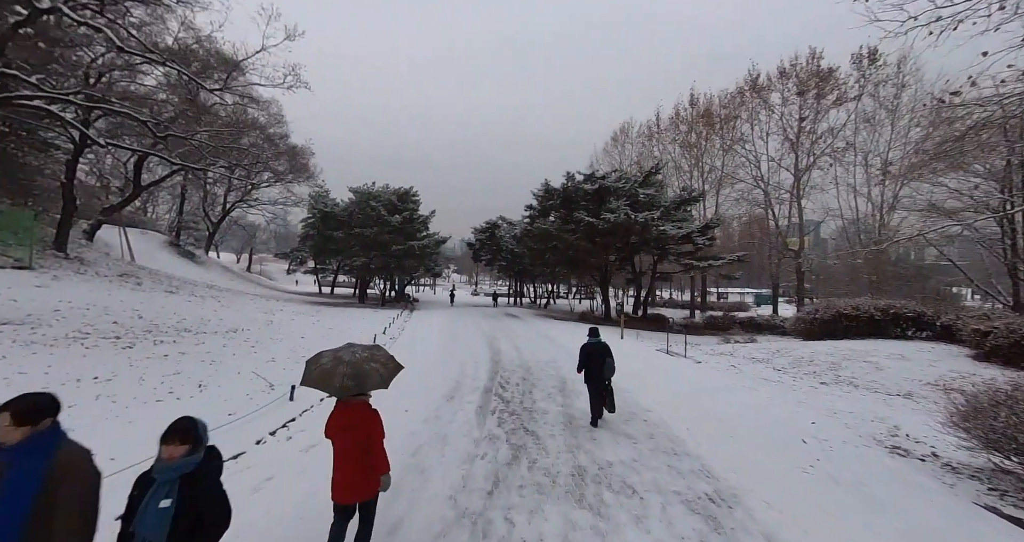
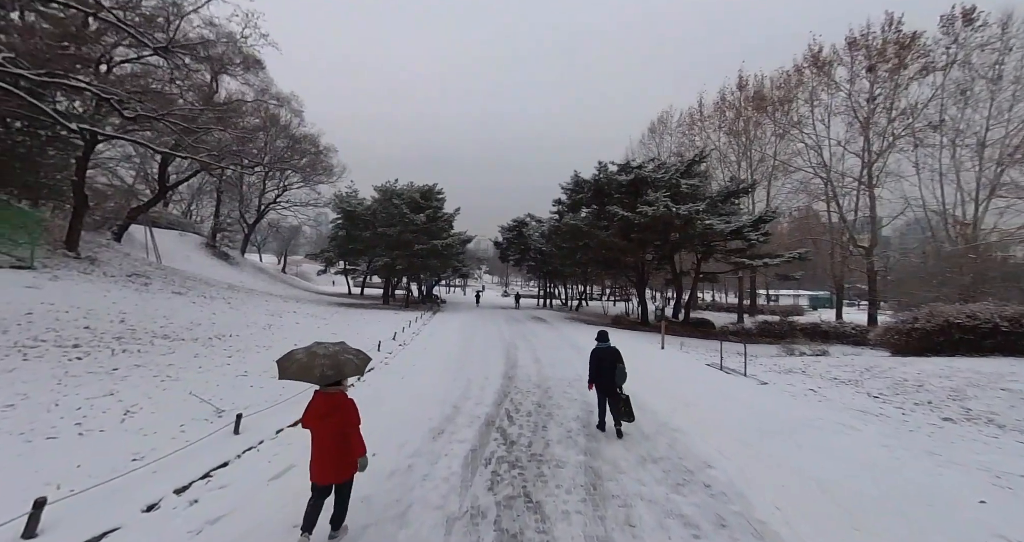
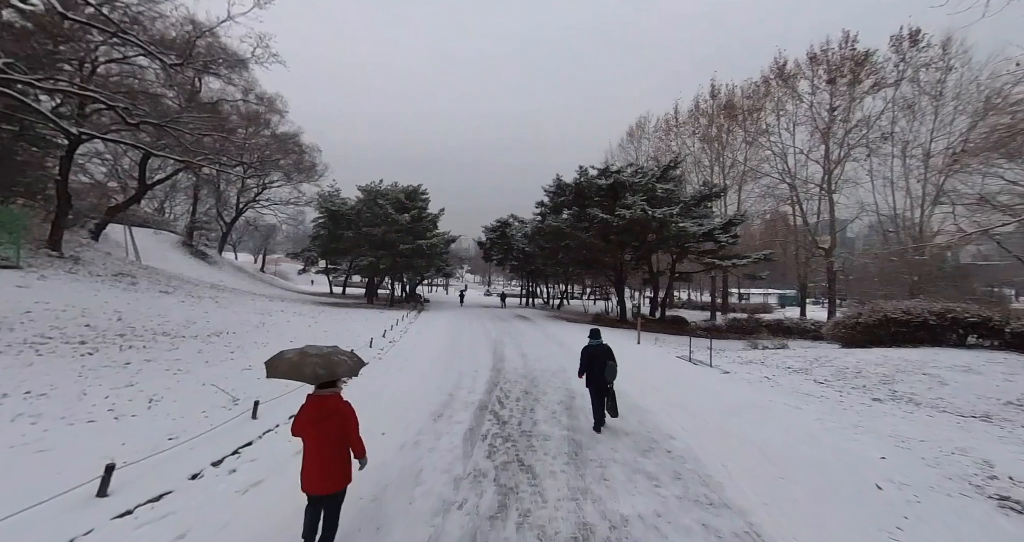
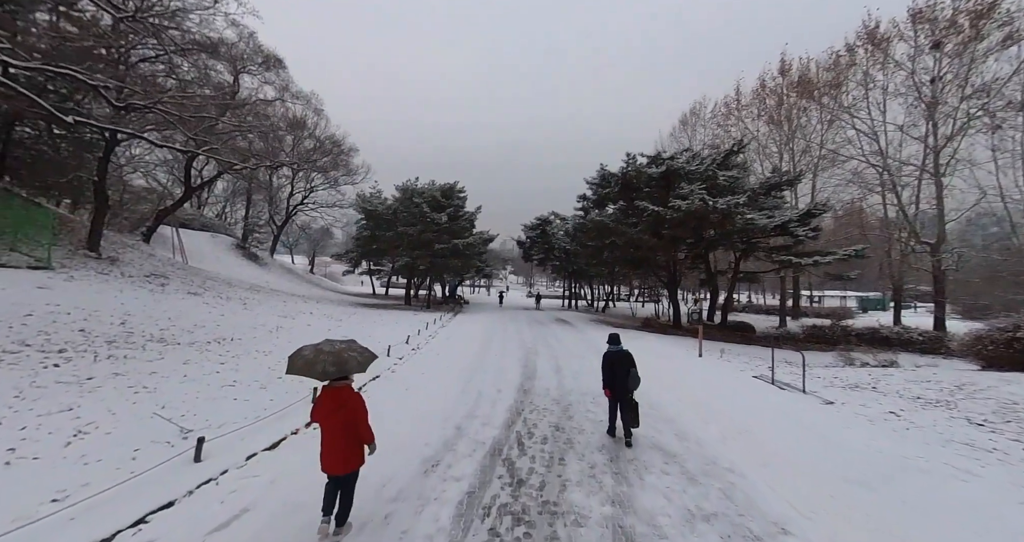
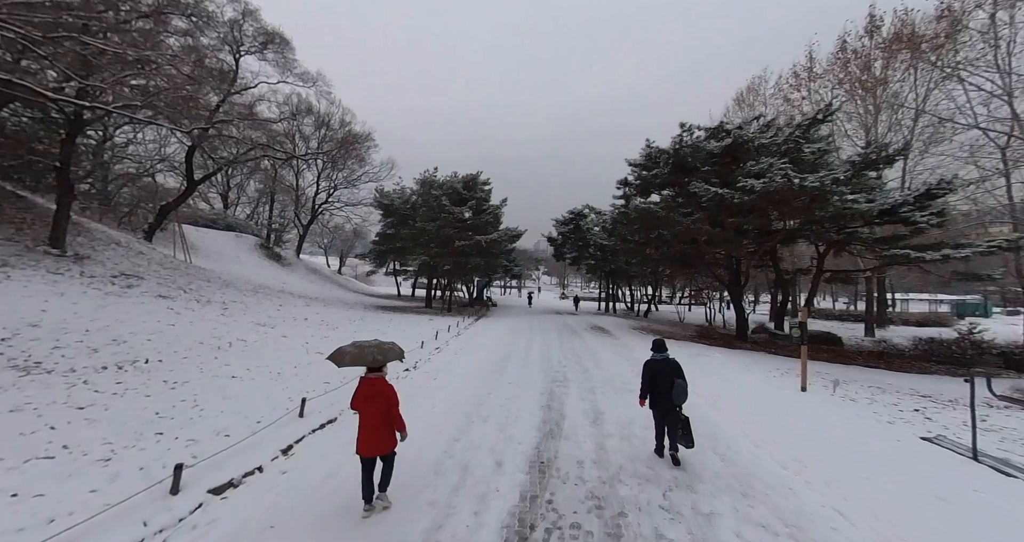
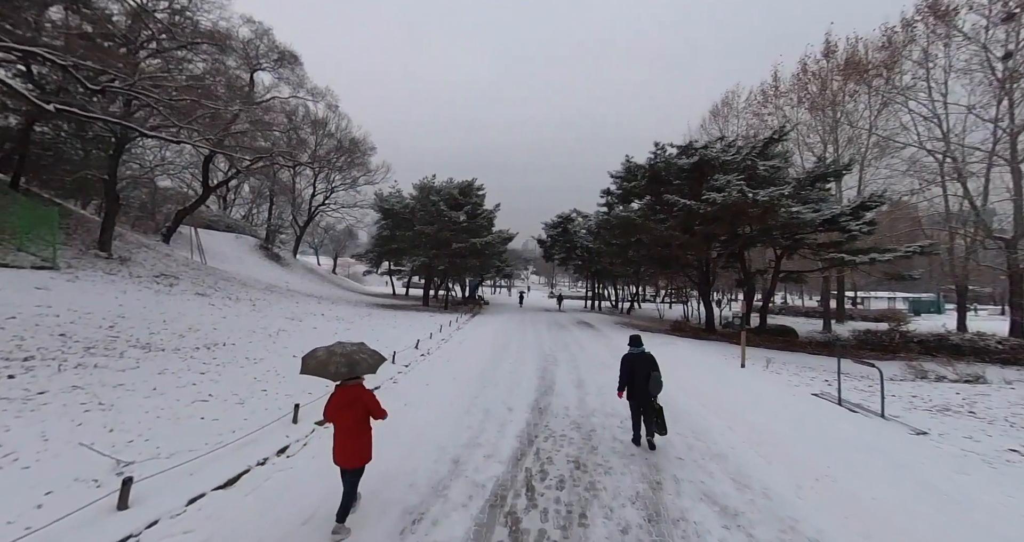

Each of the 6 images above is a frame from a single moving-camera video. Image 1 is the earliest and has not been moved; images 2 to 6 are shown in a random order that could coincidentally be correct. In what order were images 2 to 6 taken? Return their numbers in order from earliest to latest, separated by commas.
3, 2, 4, 6, 5
